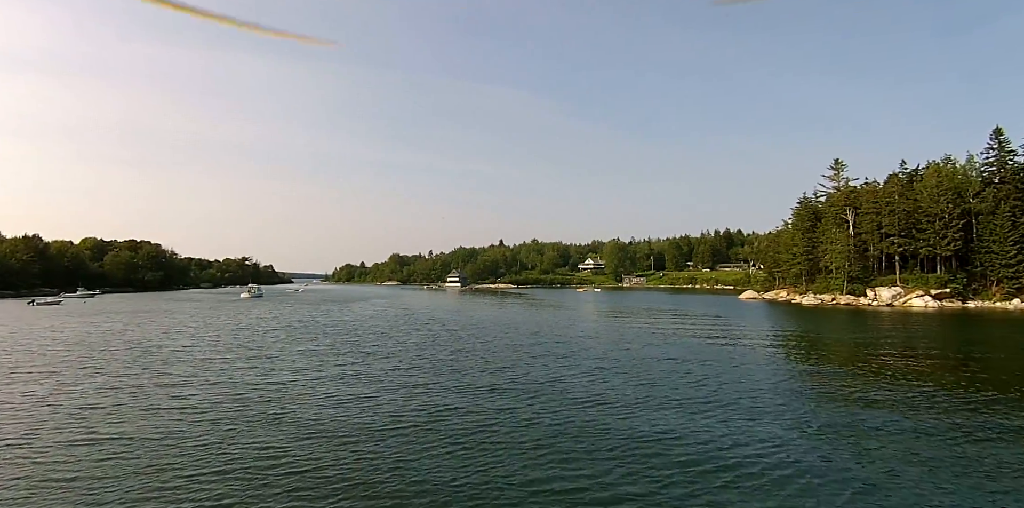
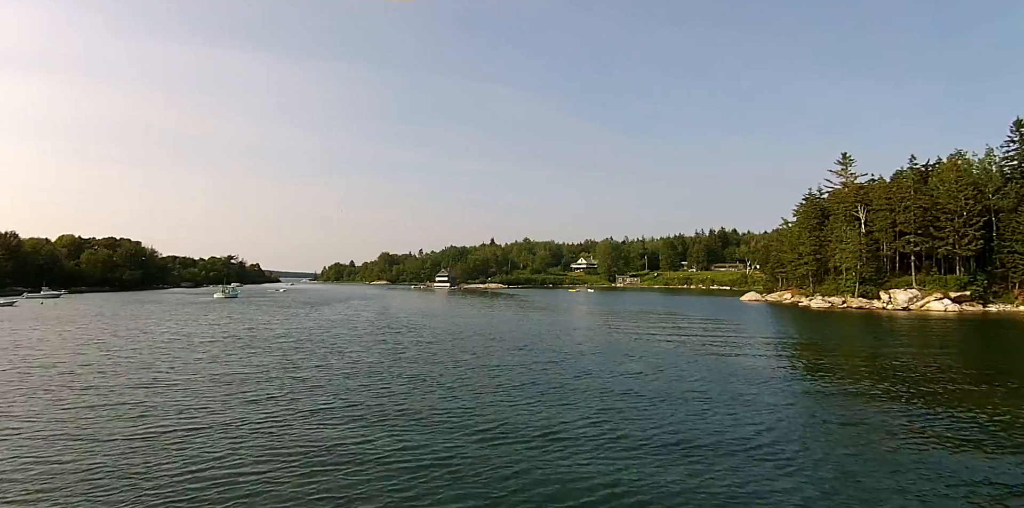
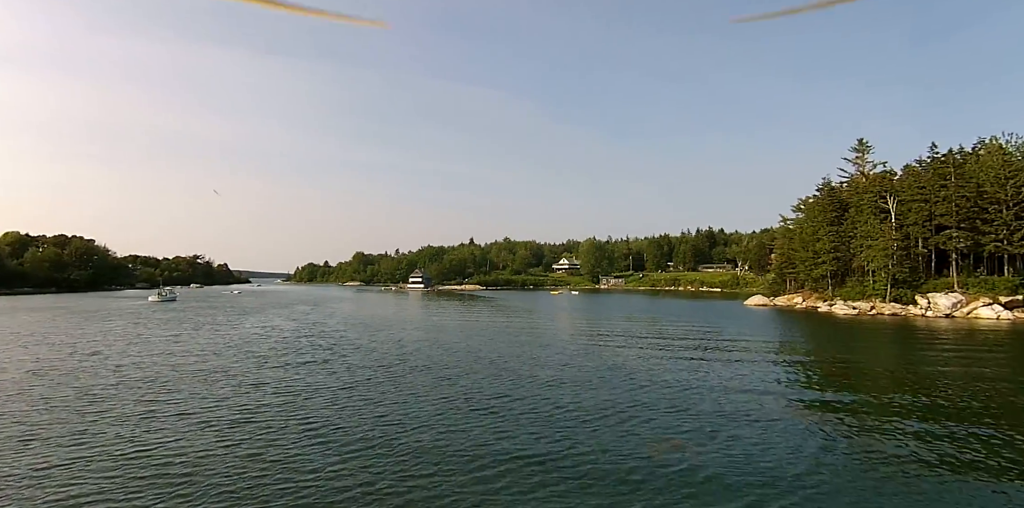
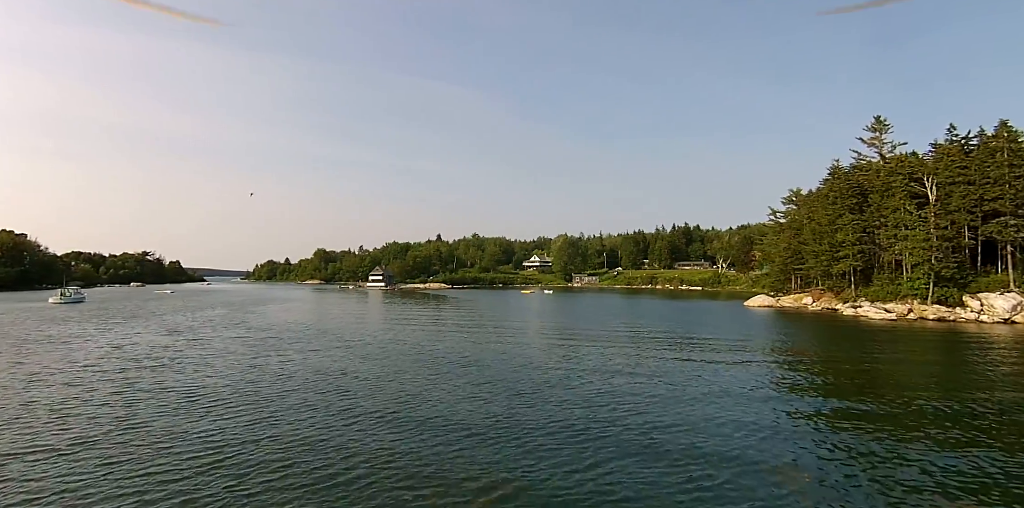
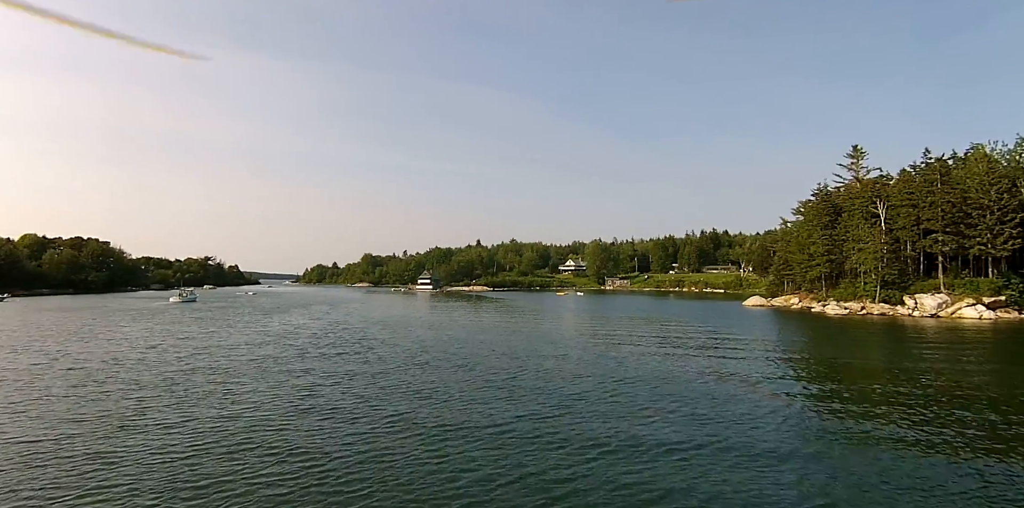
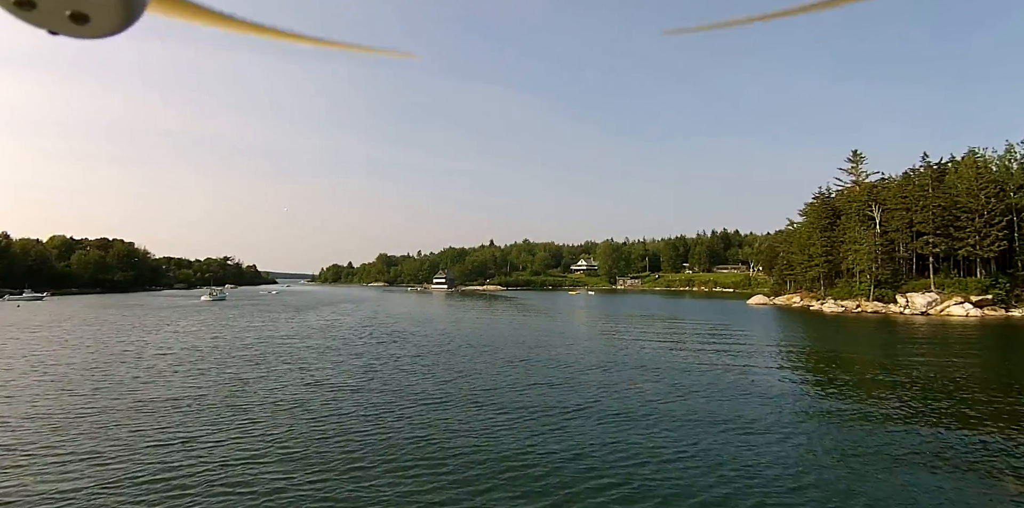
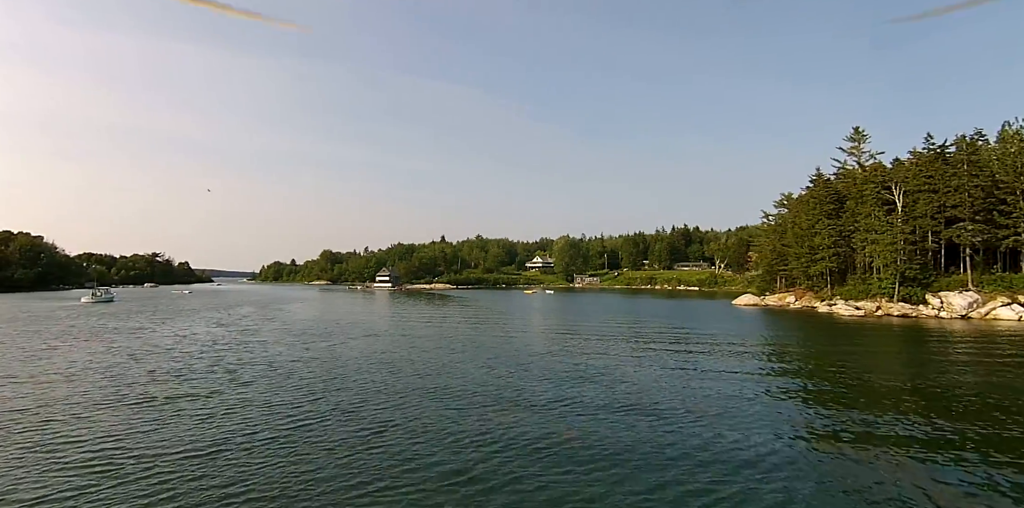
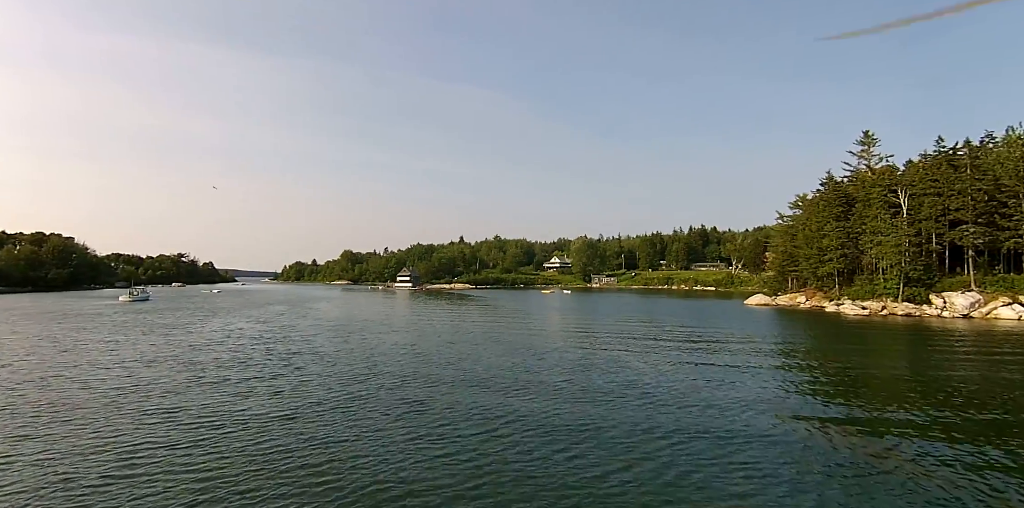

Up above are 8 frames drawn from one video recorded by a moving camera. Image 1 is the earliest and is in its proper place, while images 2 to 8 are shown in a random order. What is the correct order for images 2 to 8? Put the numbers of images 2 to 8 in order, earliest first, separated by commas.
2, 6, 5, 3, 8, 7, 4
